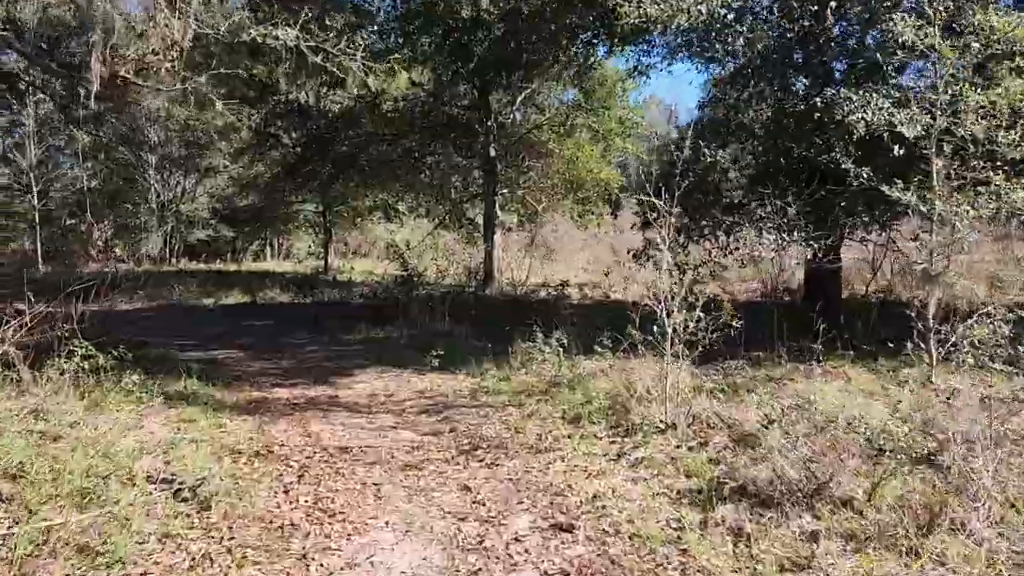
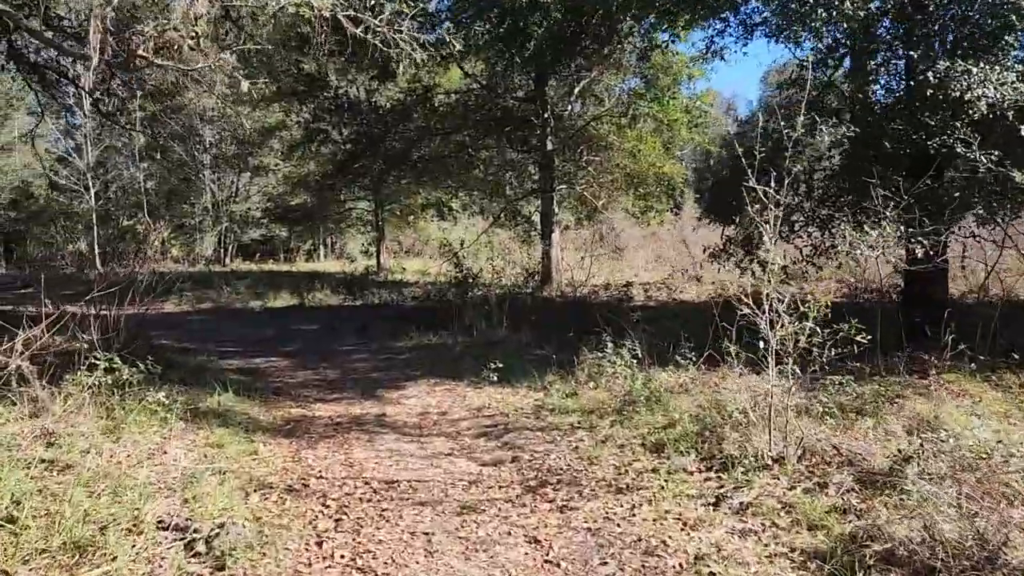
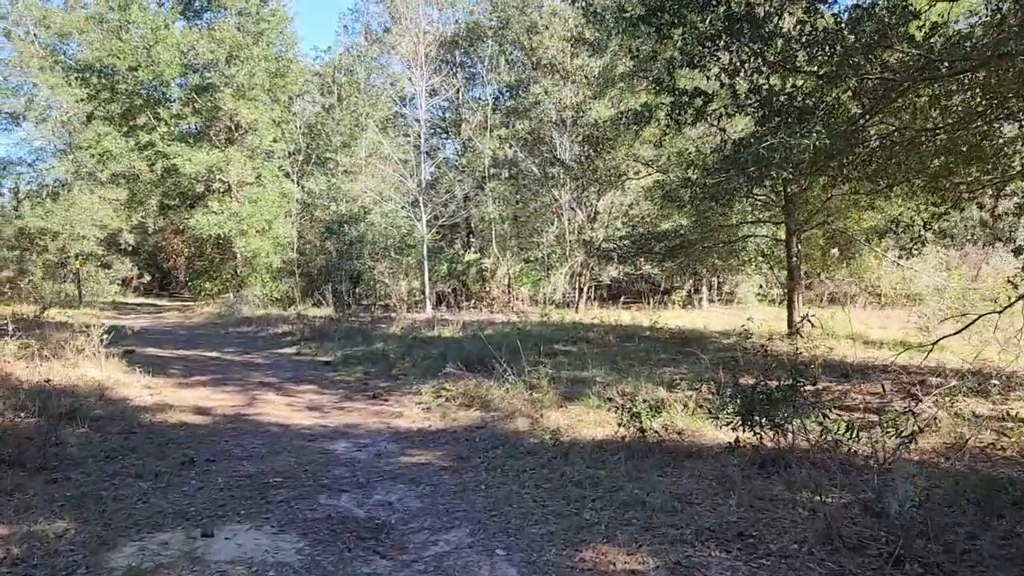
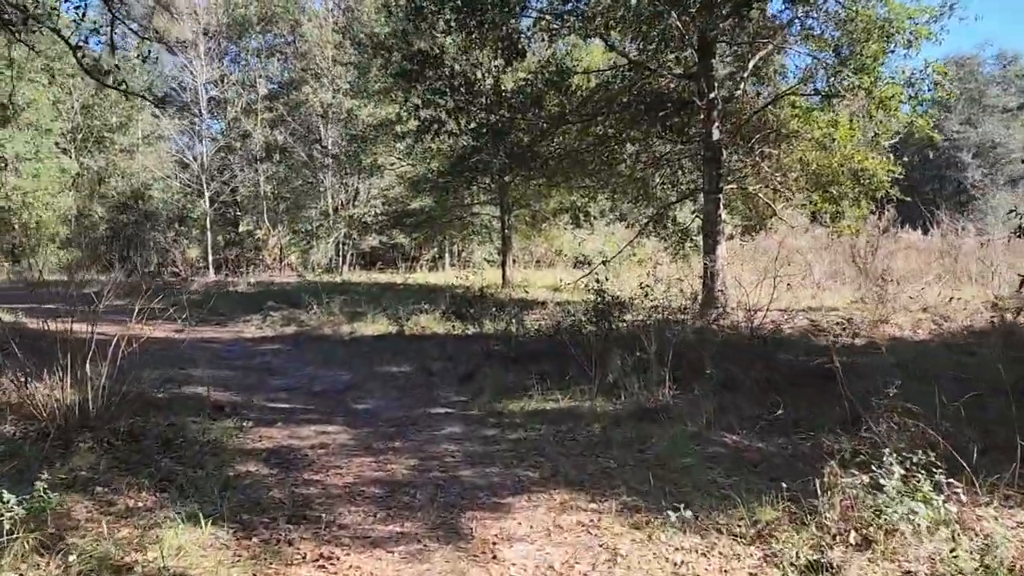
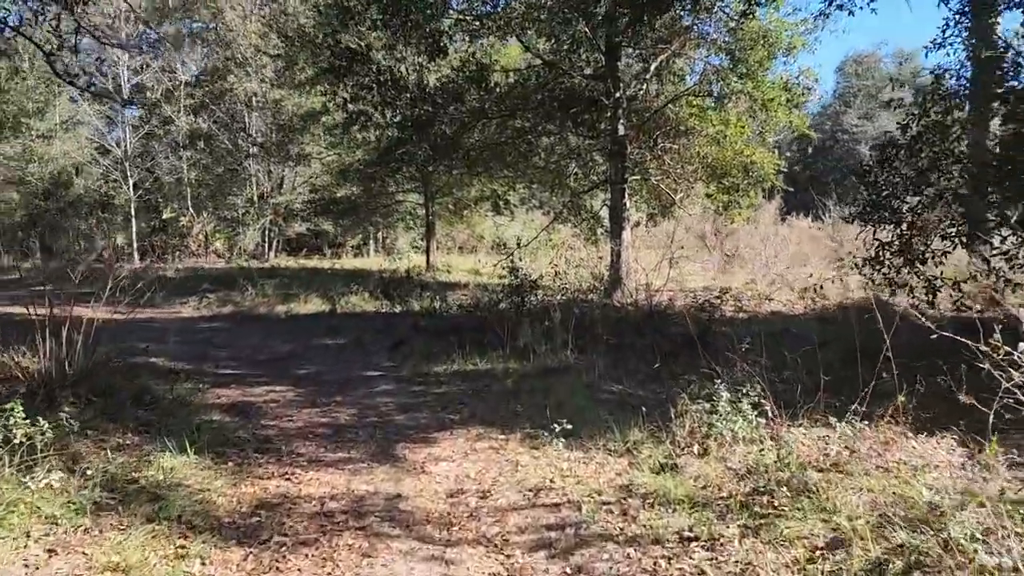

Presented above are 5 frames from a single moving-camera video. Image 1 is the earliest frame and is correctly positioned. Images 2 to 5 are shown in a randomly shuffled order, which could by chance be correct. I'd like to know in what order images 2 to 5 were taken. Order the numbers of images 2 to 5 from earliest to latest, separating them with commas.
2, 5, 4, 3
